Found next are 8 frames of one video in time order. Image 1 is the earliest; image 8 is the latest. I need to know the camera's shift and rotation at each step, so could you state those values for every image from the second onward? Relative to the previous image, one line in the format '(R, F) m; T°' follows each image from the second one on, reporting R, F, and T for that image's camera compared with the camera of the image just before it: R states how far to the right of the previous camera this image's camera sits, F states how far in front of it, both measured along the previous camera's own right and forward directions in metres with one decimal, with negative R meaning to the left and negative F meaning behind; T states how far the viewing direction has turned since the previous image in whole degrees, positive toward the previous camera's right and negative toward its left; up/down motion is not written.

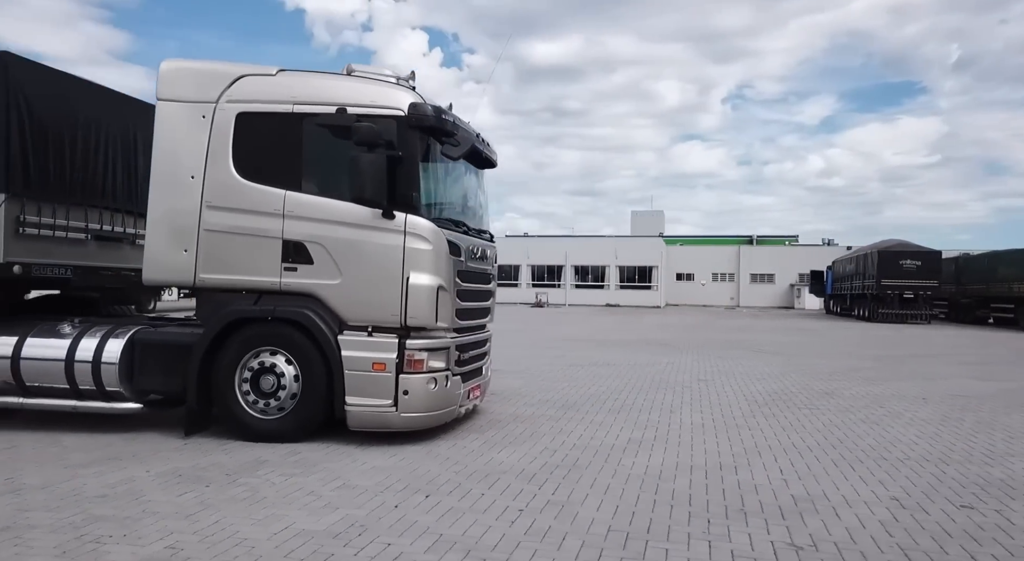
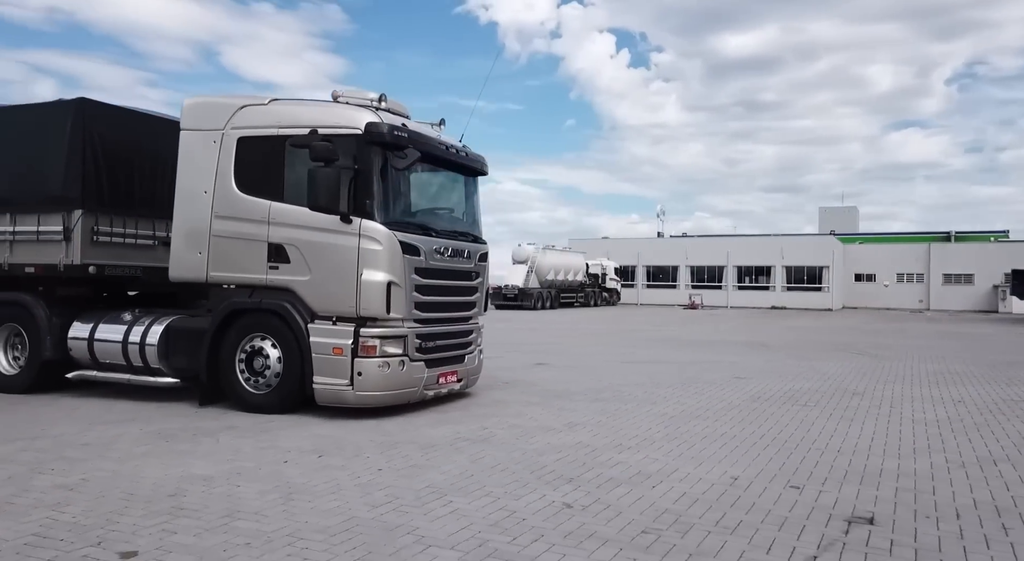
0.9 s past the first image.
(+2.5, -0.5) m; -13°
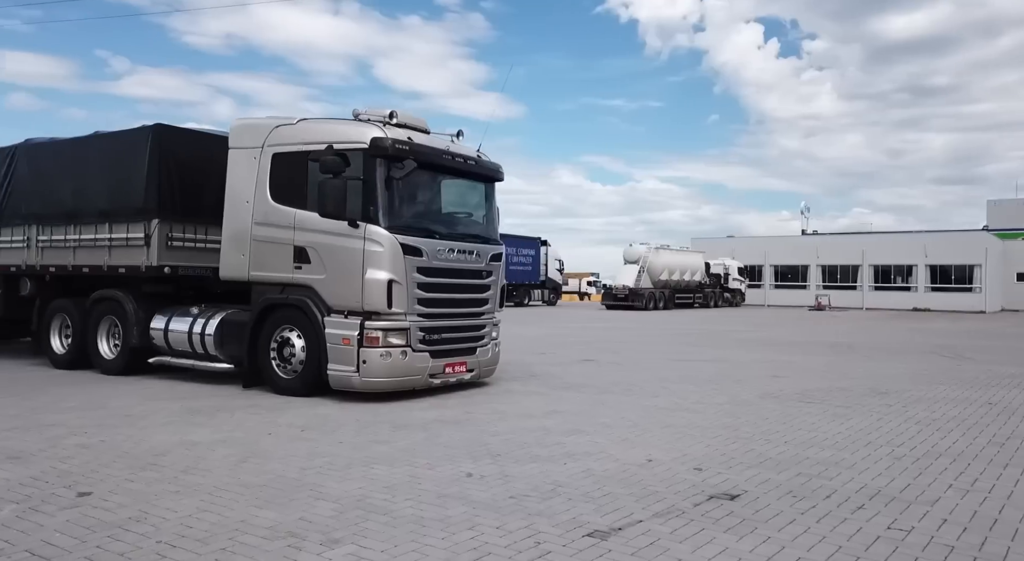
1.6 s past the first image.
(+1.7, -0.6) m; -10°
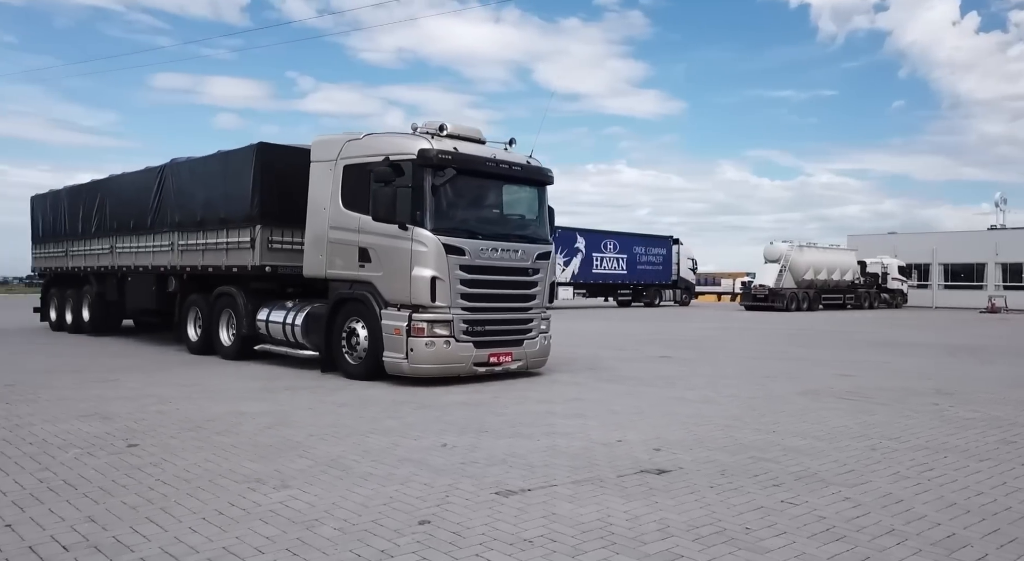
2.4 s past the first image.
(+1.6, -0.6) m; -11°
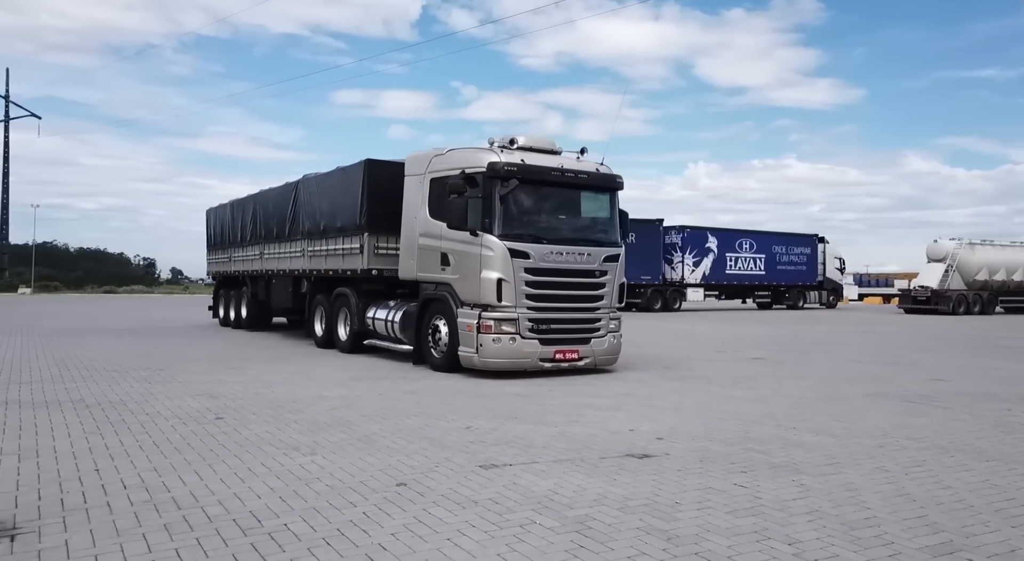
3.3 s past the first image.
(+1.4, -0.6) m; -12°
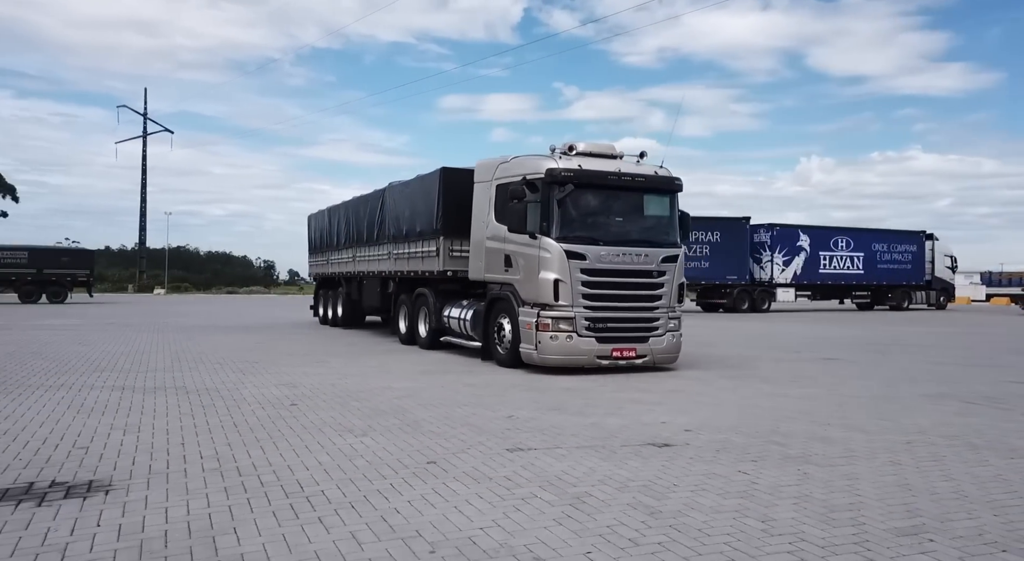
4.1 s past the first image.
(+0.7, -0.5) m; -8°
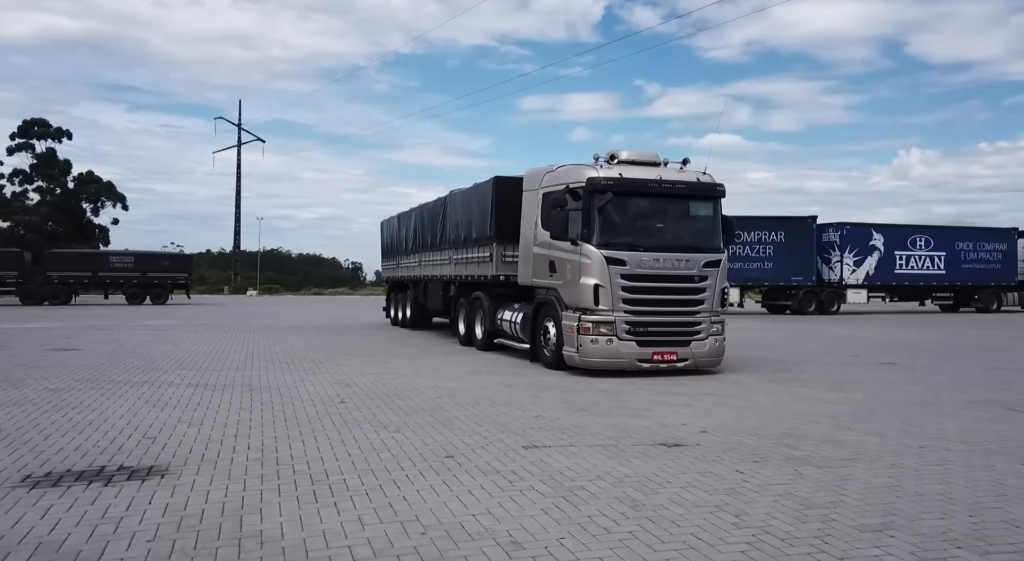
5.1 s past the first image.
(+0.6, -0.5) m; -6°
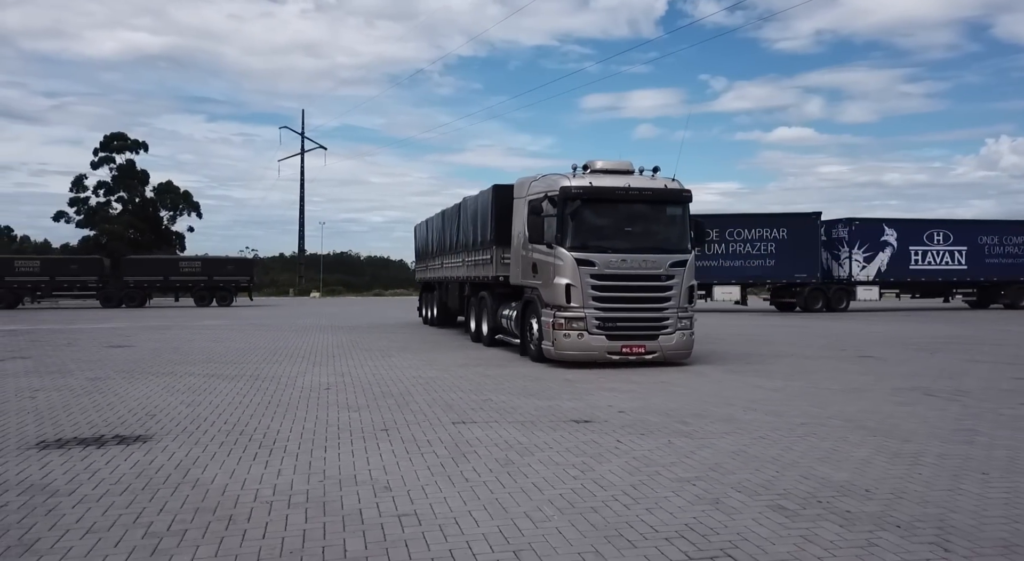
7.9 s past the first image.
(+1.4, -1.1) m; -5°
